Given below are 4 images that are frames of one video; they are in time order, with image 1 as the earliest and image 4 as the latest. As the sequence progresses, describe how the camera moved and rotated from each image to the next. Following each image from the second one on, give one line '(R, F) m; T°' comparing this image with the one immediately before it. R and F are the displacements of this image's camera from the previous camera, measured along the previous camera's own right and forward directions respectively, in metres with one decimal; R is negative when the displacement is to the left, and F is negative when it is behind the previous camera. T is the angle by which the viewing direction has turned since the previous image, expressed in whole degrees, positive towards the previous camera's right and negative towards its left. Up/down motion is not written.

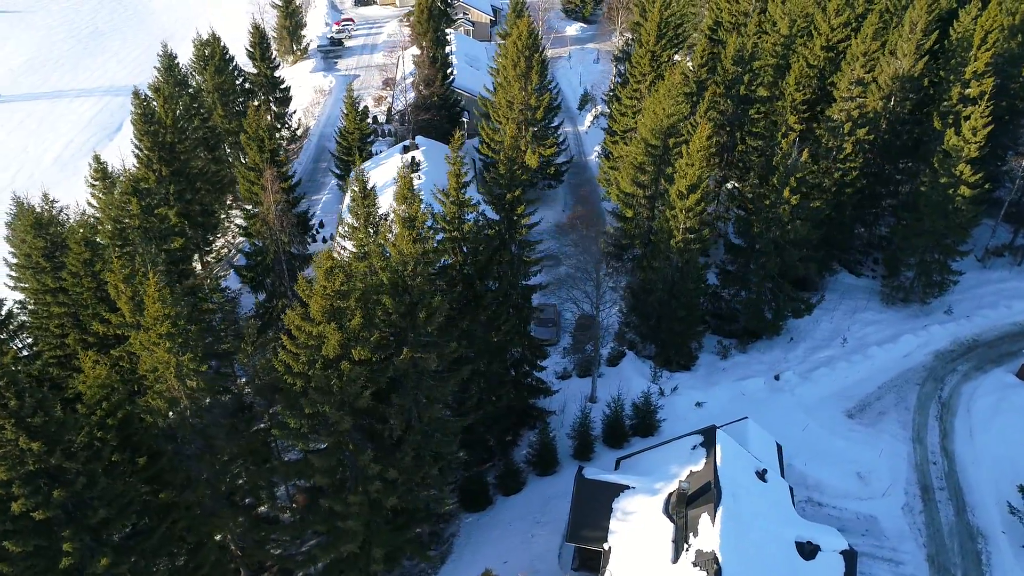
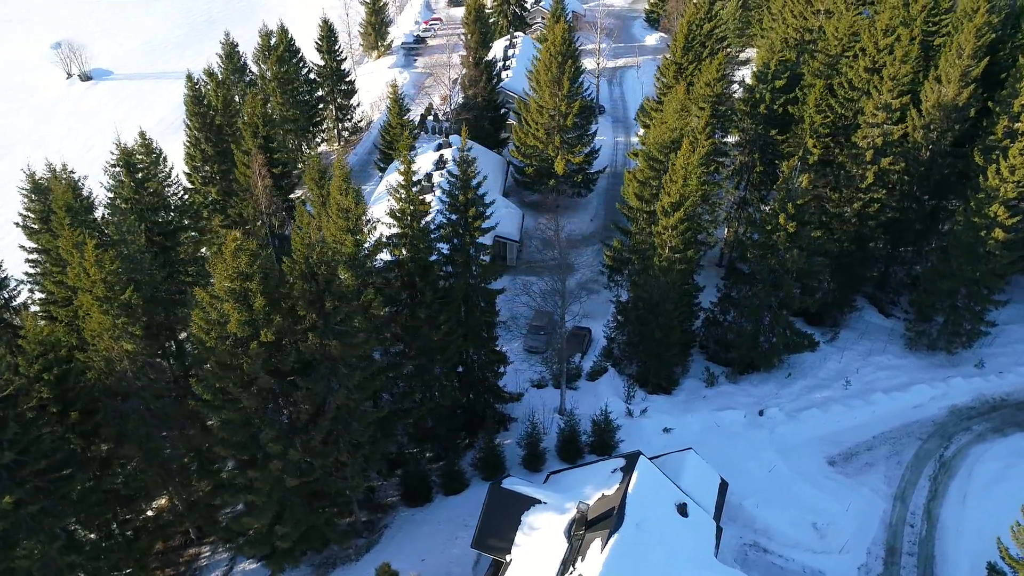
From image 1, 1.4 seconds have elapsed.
(+5.1, +0.4) m; -8°
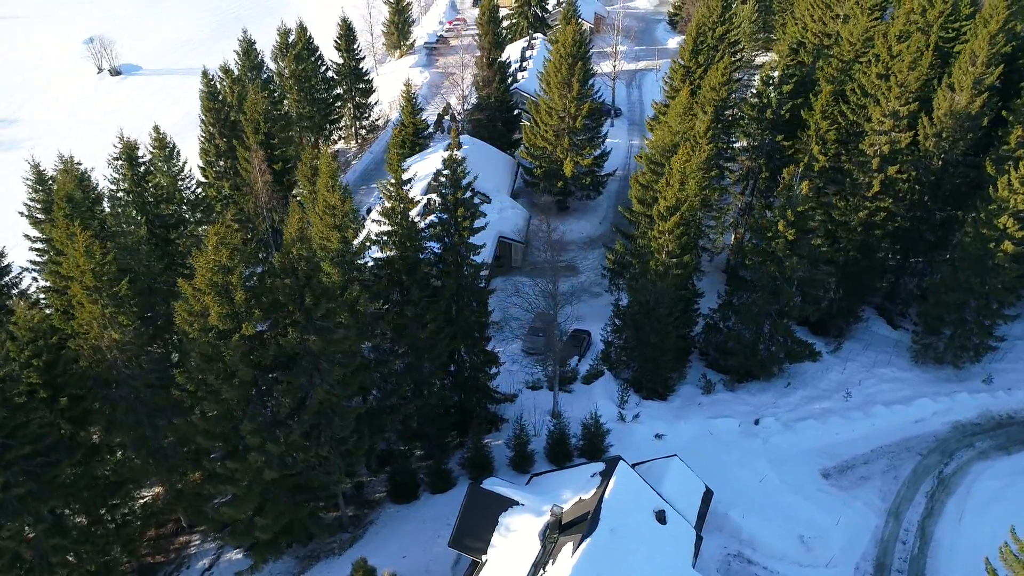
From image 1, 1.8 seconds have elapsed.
(+1.3, 0.0) m; -2°
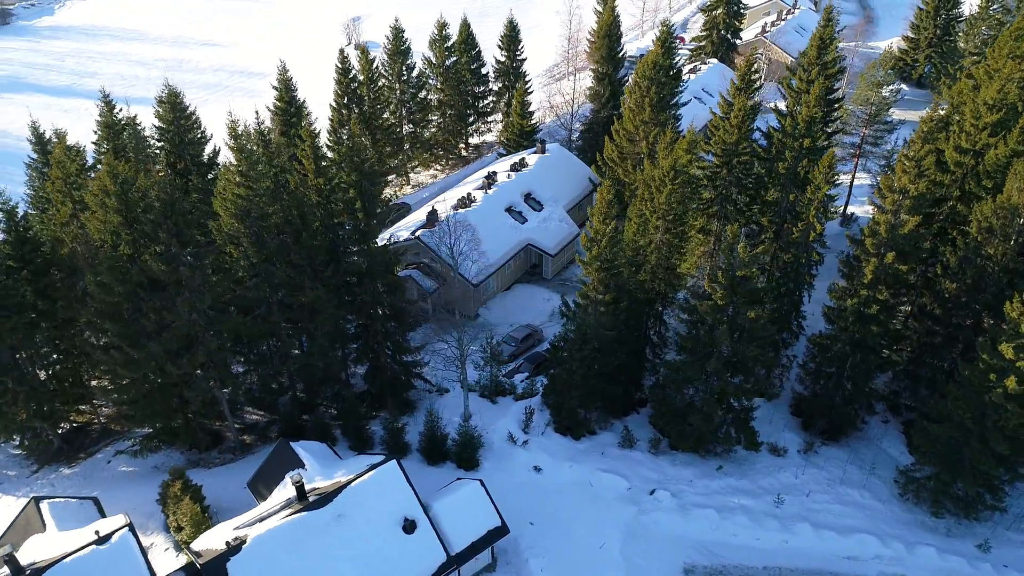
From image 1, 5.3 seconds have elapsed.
(+12.5, +2.1) m; -21°
